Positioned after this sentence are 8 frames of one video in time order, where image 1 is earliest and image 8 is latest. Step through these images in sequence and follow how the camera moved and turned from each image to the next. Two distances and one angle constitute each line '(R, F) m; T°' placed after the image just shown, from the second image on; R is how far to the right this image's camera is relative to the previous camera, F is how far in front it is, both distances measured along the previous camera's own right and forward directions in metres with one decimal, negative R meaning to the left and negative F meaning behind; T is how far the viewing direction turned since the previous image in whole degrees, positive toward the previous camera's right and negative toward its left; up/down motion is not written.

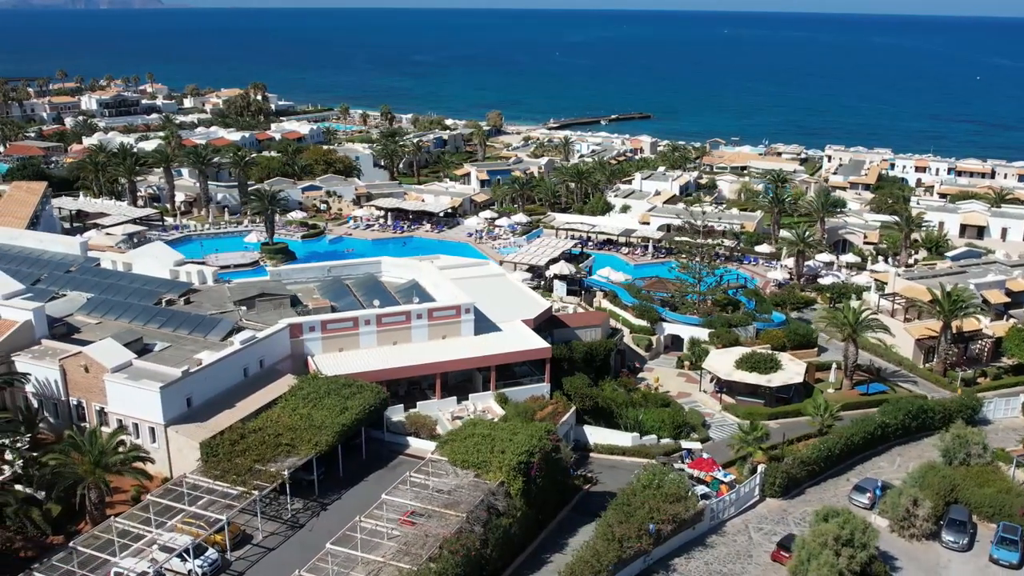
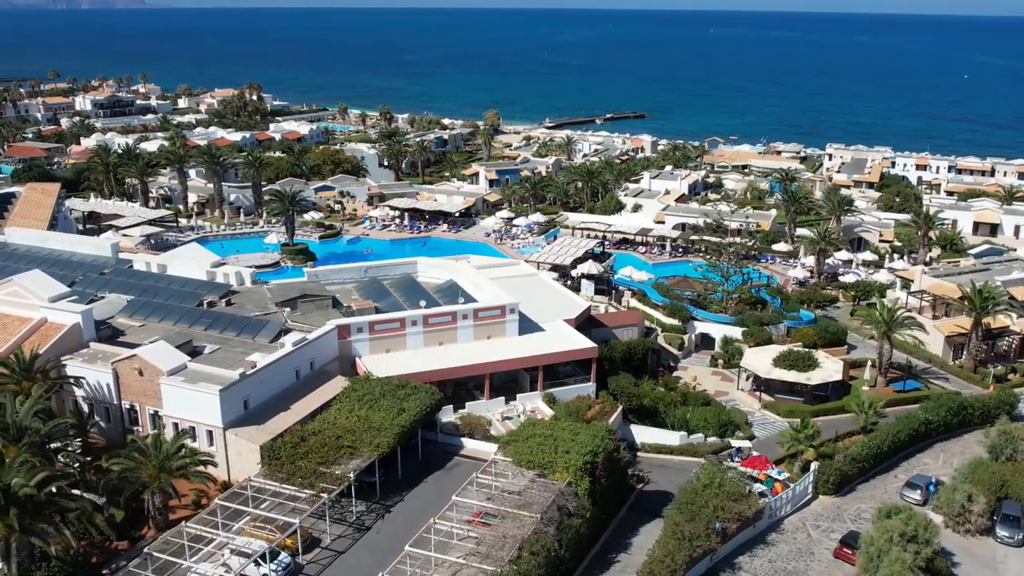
(-2.9, +0.1) m; +1°
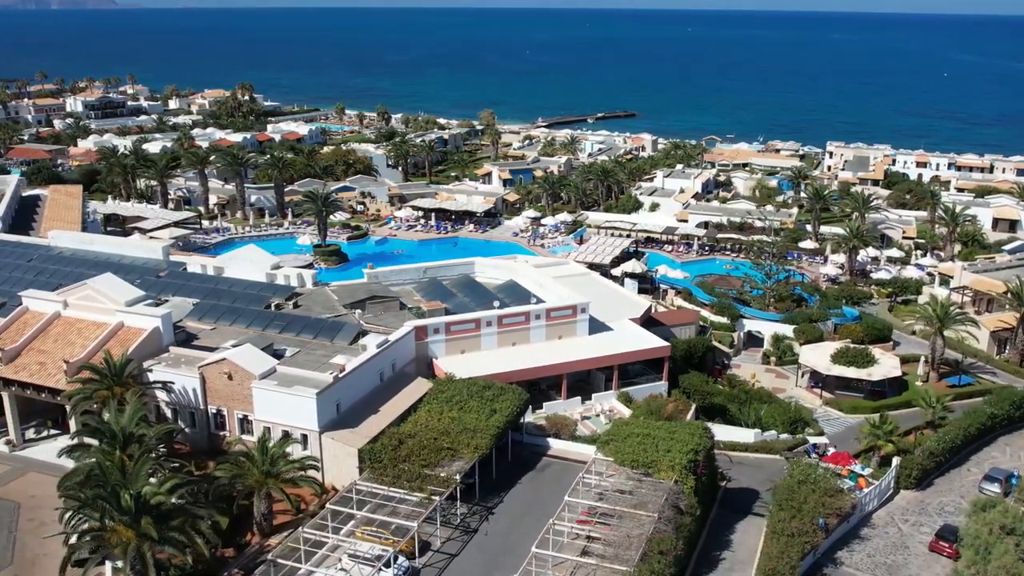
(-4.6, +0.2) m; +2°
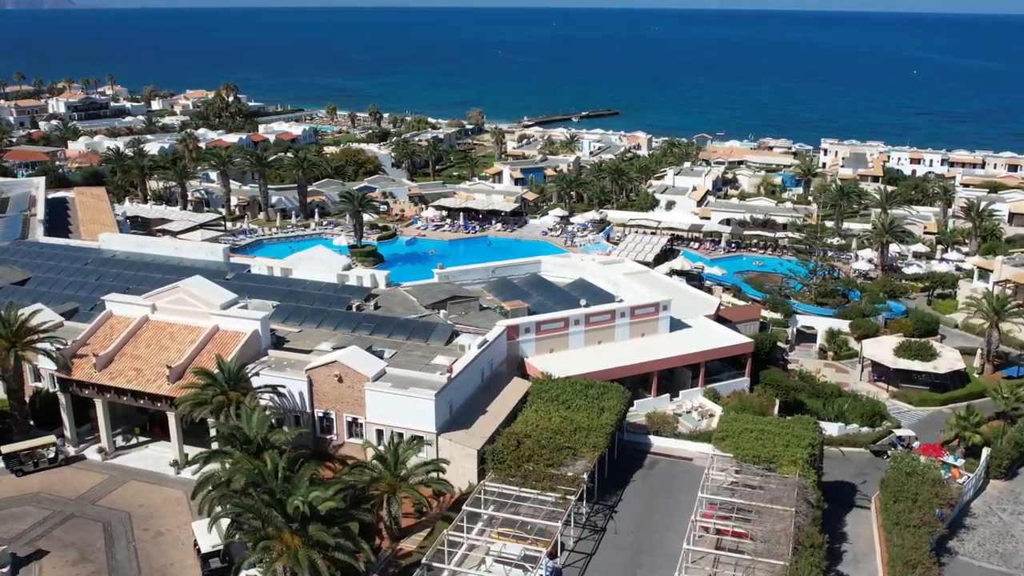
(-5.6, +0.3) m; +2°
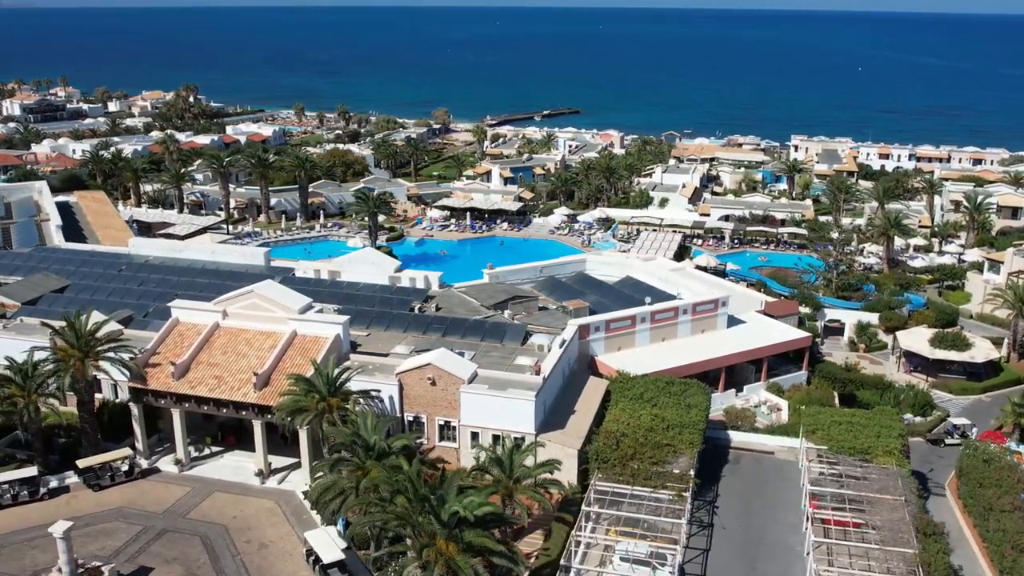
(-5.6, +0.4) m; +4°
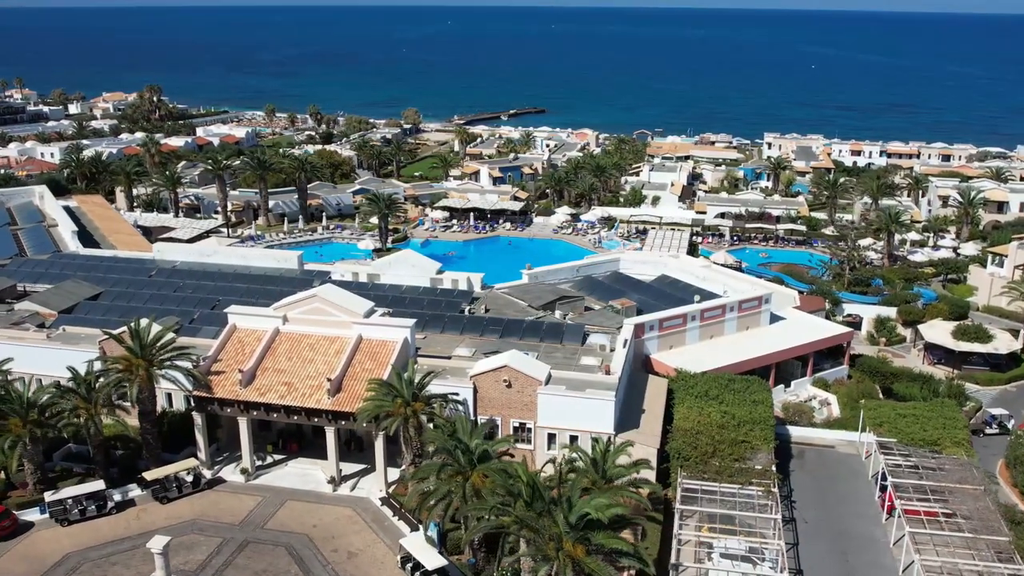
(-4.6, +0.3) m; +3°
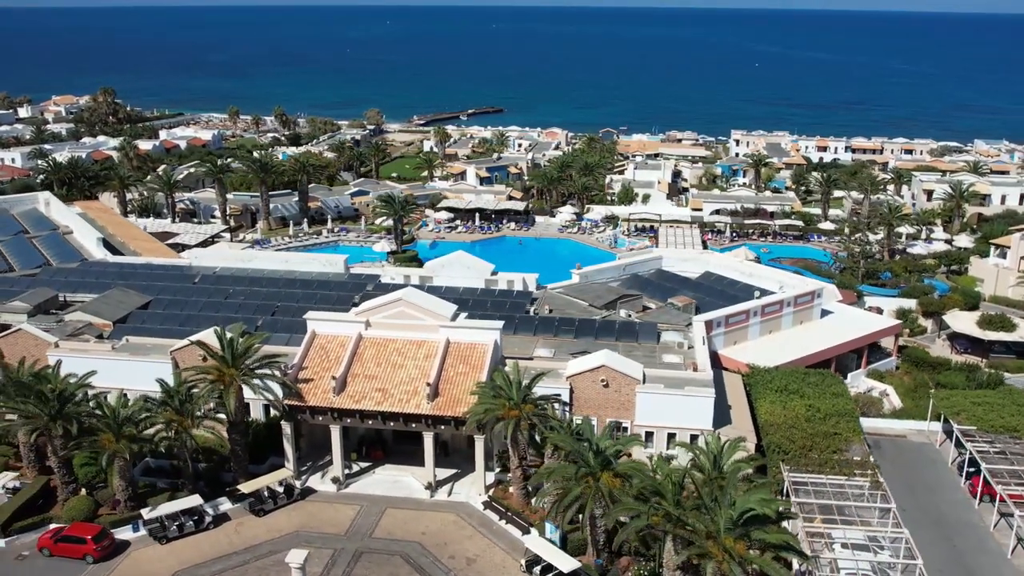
(-5.7, +0.4) m; +4°
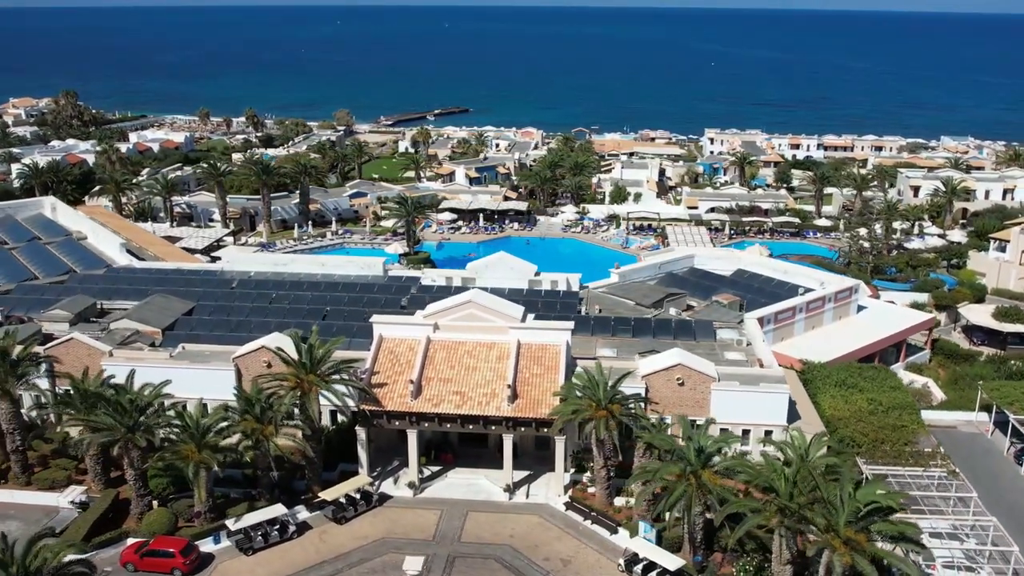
(-4.5, +0.2) m; +3°
